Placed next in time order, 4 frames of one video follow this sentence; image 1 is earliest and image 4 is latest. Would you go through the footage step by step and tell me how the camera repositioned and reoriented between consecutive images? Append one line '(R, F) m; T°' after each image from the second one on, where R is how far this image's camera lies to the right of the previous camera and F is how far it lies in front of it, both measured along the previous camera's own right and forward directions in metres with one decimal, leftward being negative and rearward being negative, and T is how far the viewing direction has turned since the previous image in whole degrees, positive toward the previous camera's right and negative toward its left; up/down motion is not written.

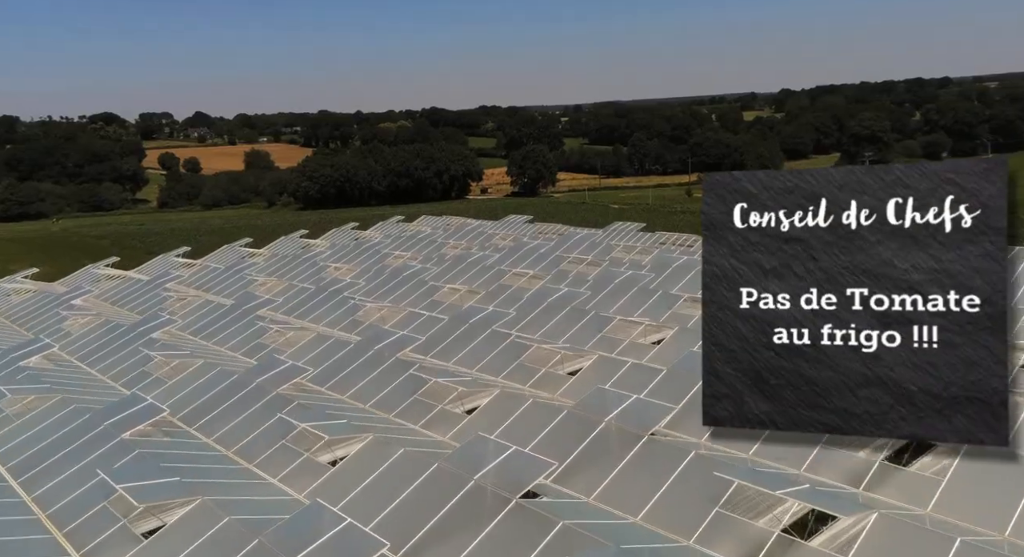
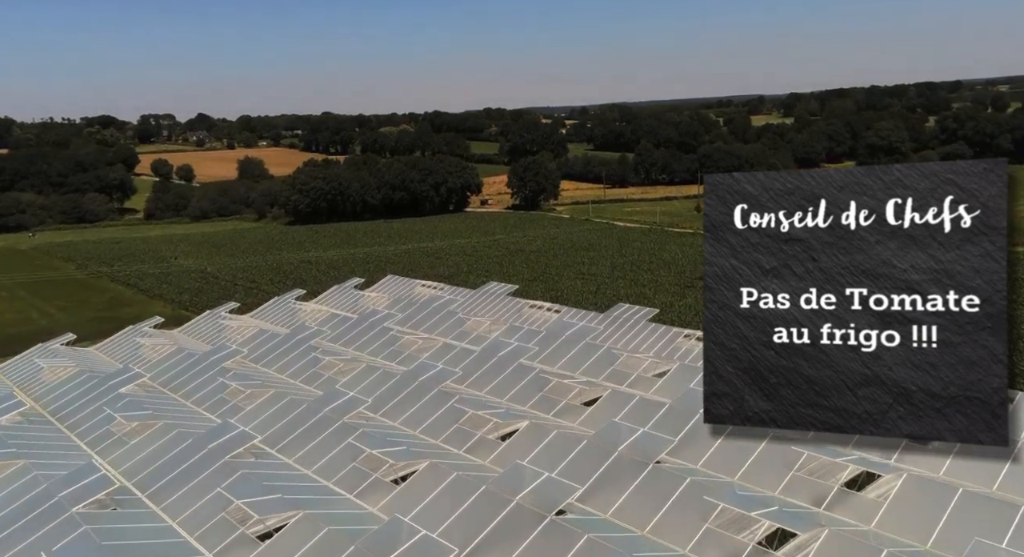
(+0.2, +1.7) m; 0°
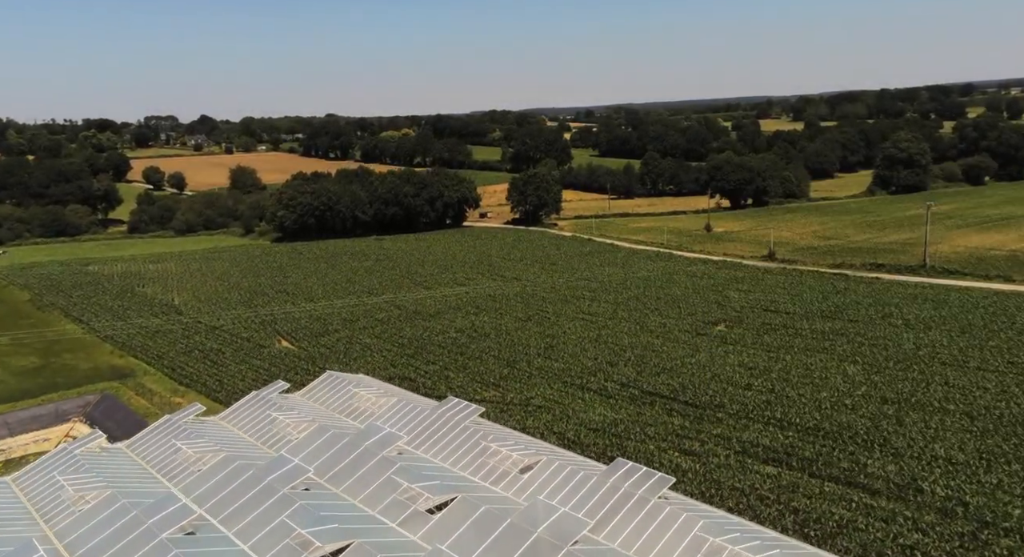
(+0.3, +1.8) m; 0°
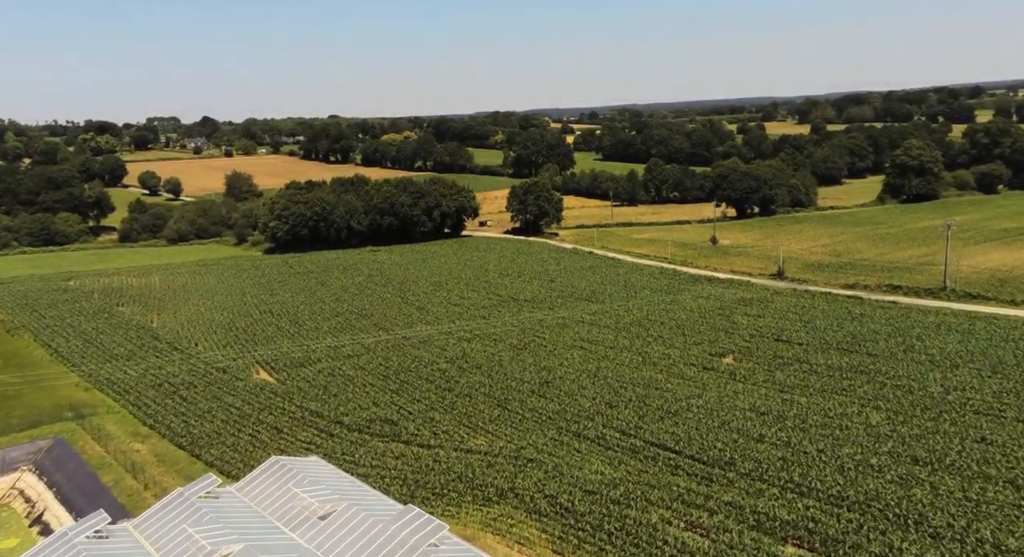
(+0.2, +1.0) m; 0°
